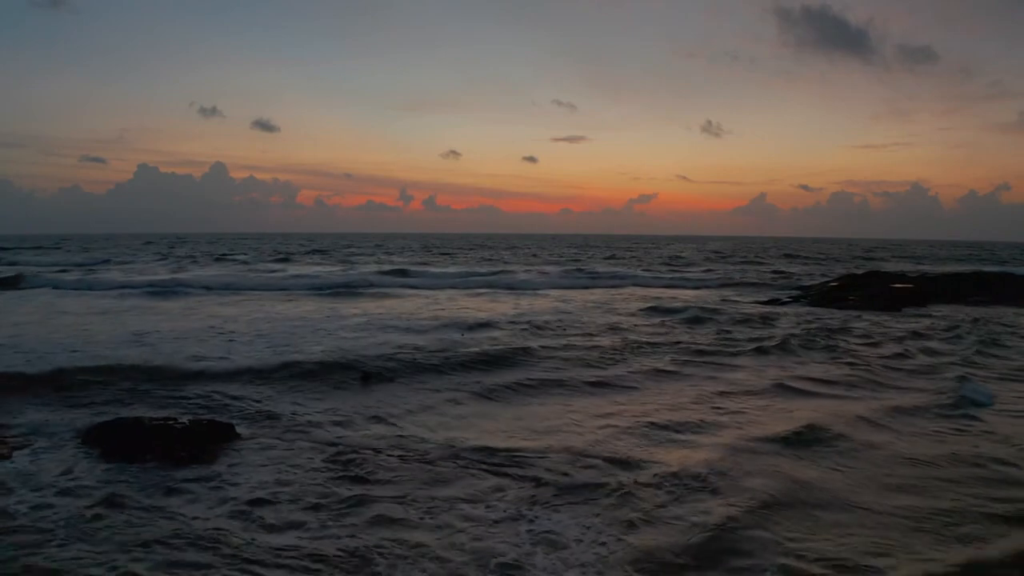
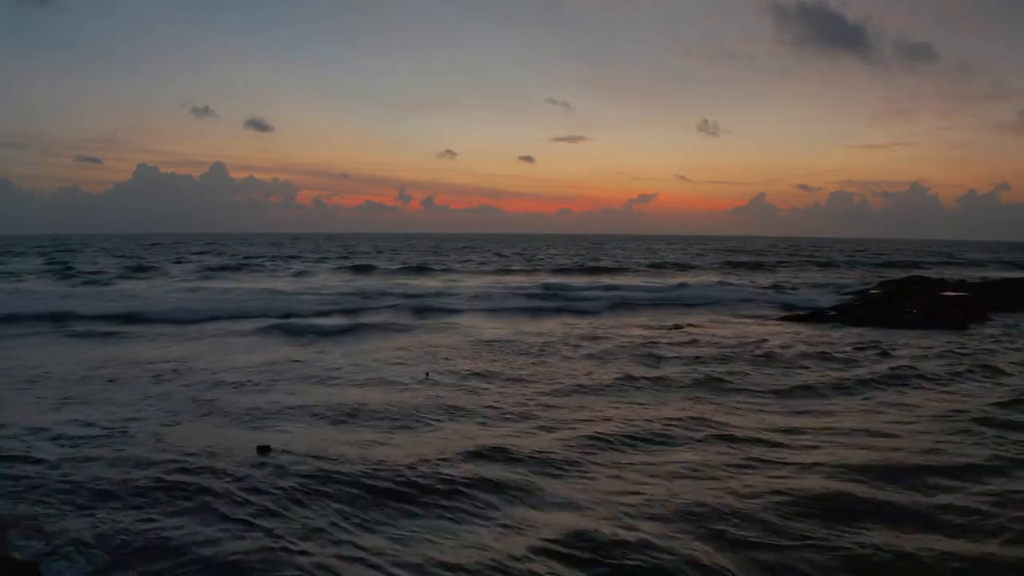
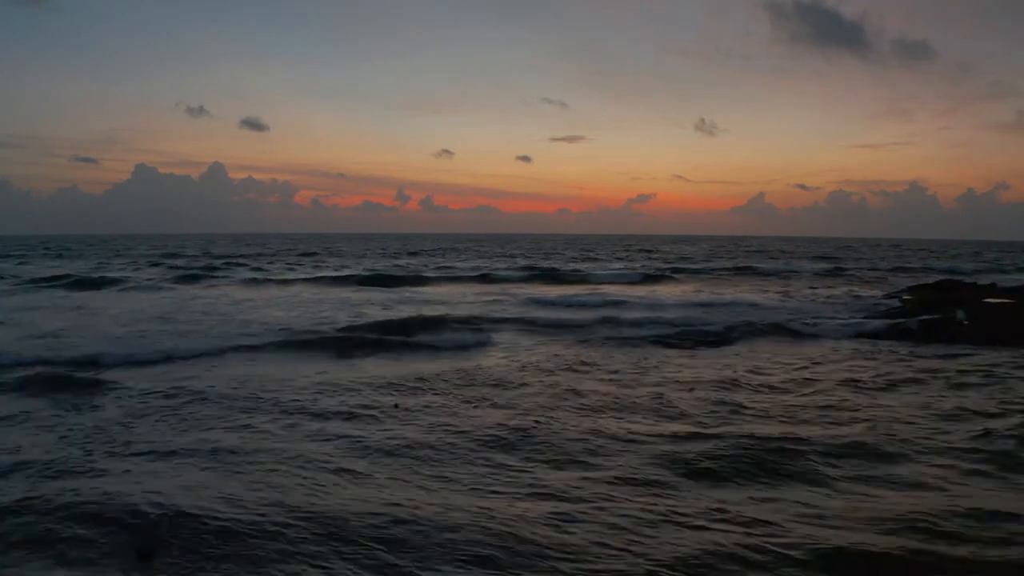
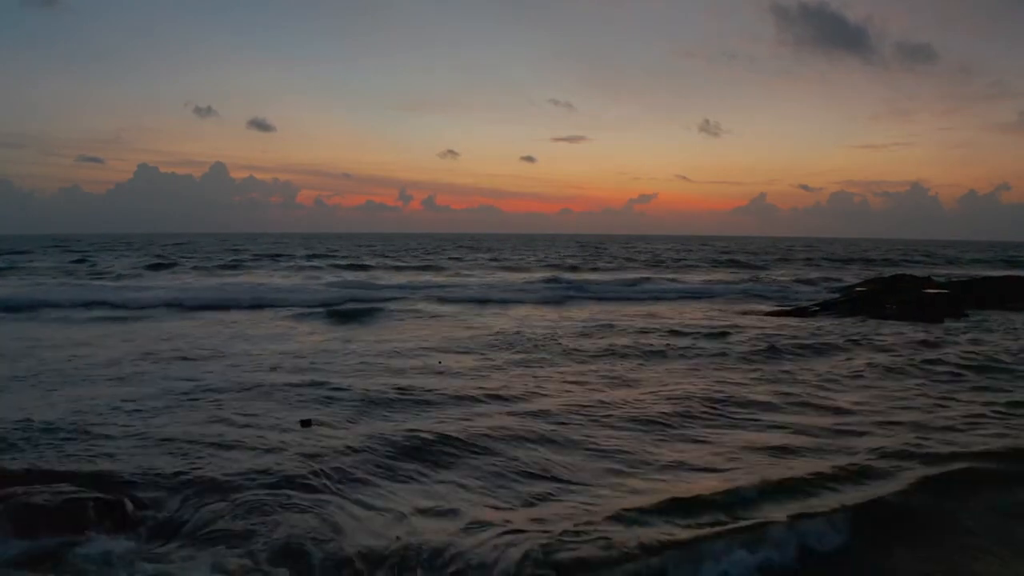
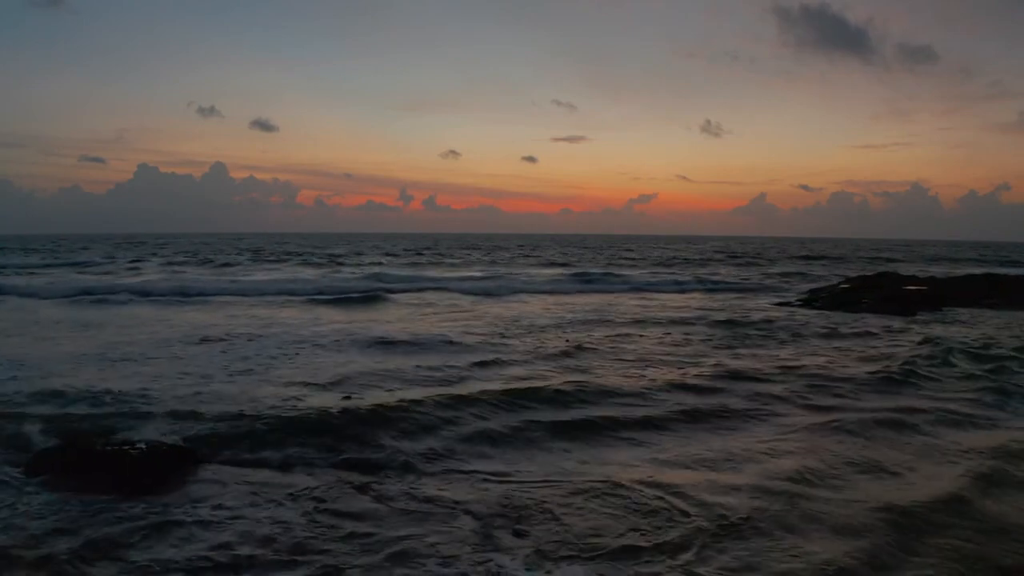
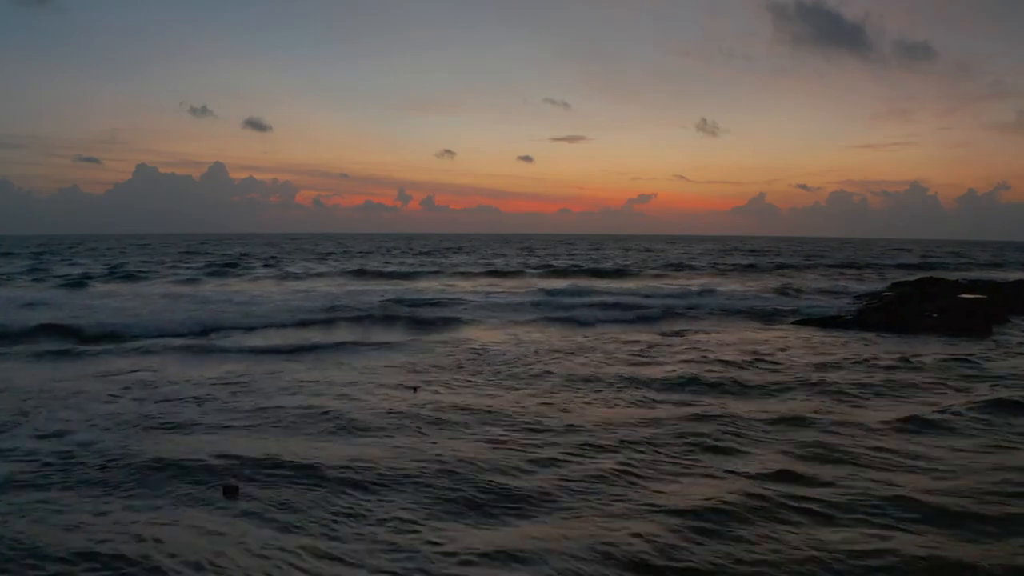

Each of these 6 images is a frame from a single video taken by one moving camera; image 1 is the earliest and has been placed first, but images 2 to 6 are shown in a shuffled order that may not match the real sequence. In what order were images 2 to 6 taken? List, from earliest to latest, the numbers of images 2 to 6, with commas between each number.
5, 4, 2, 6, 3
